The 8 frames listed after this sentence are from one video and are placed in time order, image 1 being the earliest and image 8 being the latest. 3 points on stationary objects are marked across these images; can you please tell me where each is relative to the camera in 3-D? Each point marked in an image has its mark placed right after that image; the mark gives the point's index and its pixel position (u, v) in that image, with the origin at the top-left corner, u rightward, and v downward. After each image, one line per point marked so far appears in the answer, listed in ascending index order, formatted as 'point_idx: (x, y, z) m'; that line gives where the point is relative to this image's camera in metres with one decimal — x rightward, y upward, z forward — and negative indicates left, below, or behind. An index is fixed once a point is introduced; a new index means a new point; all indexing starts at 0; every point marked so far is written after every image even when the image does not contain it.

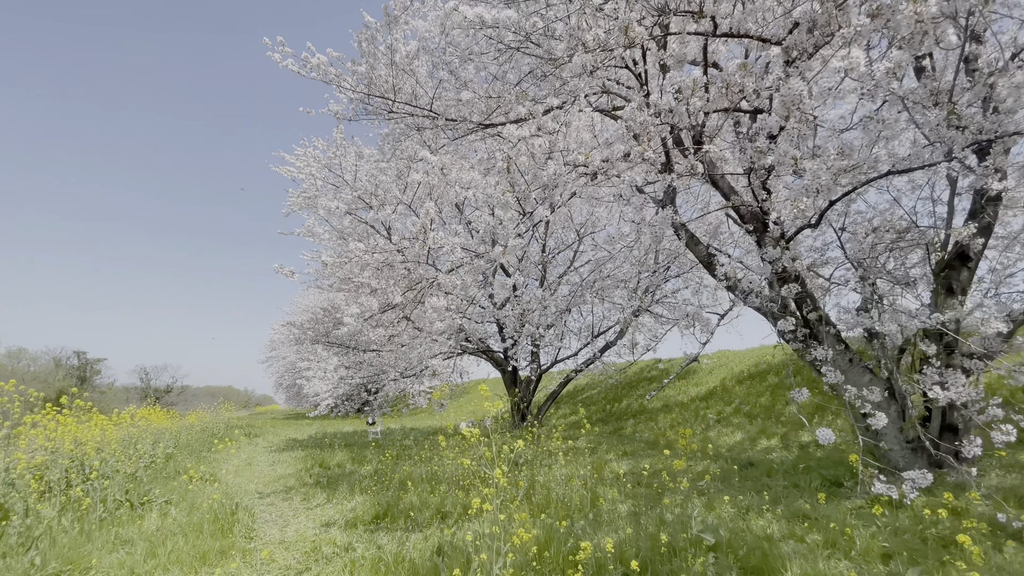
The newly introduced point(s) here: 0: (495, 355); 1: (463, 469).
0: (-0.4, -1.8, +11.8) m
1: (-0.6, -2.2, +5.4) m
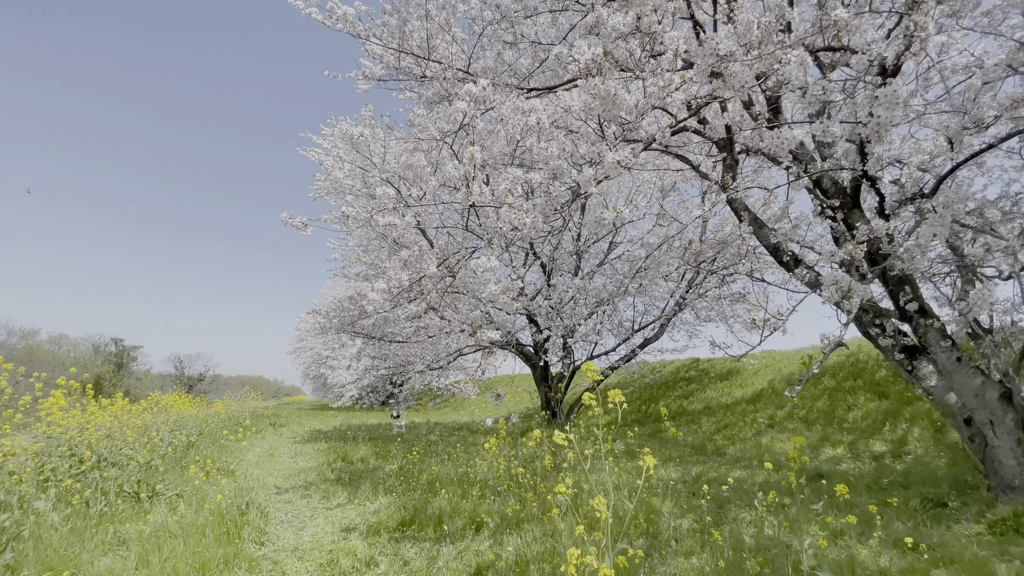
0: (+0.3, -1.6, +11.2) m
1: (-0.2, -2.0, +4.9) m
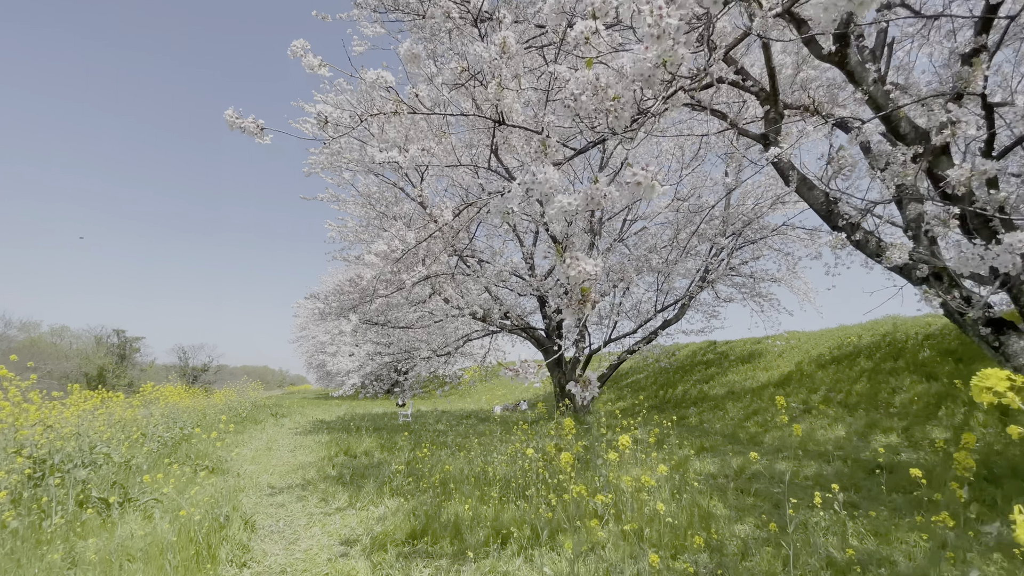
0: (+0.6, -1.1, +10.6) m
1: (+0.1, -1.8, +4.3) m
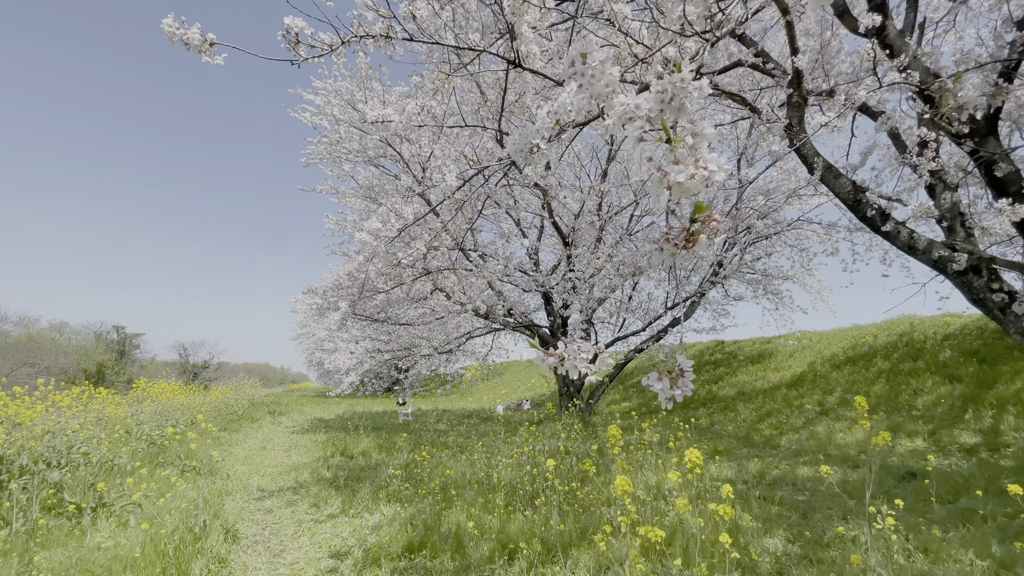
0: (+0.7, -1.0, +10.3) m
1: (+0.1, -1.7, +4.0) m
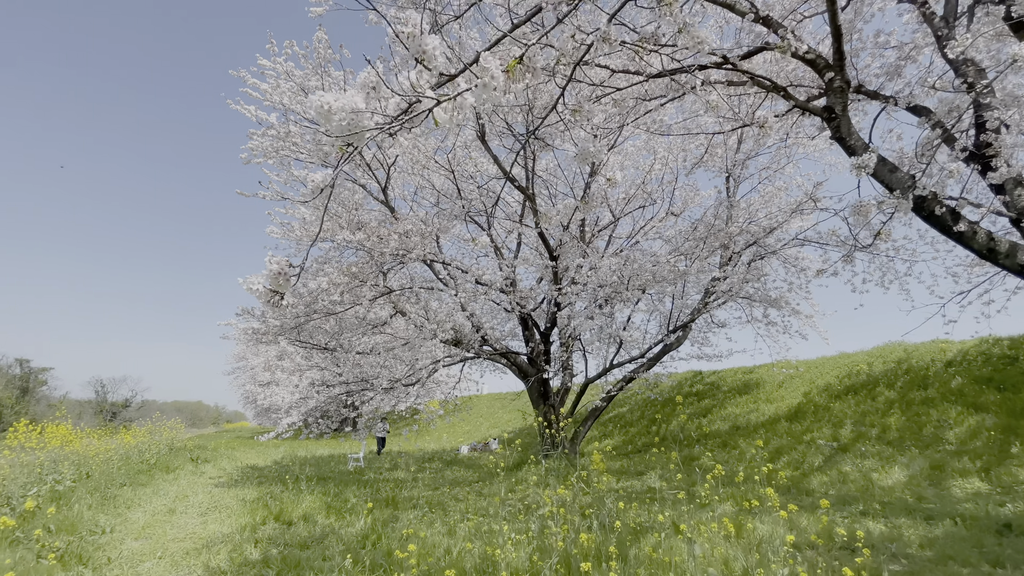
0: (+0.1, -1.5, +9.2) m
1: (+0.2, -1.7, +2.8) m
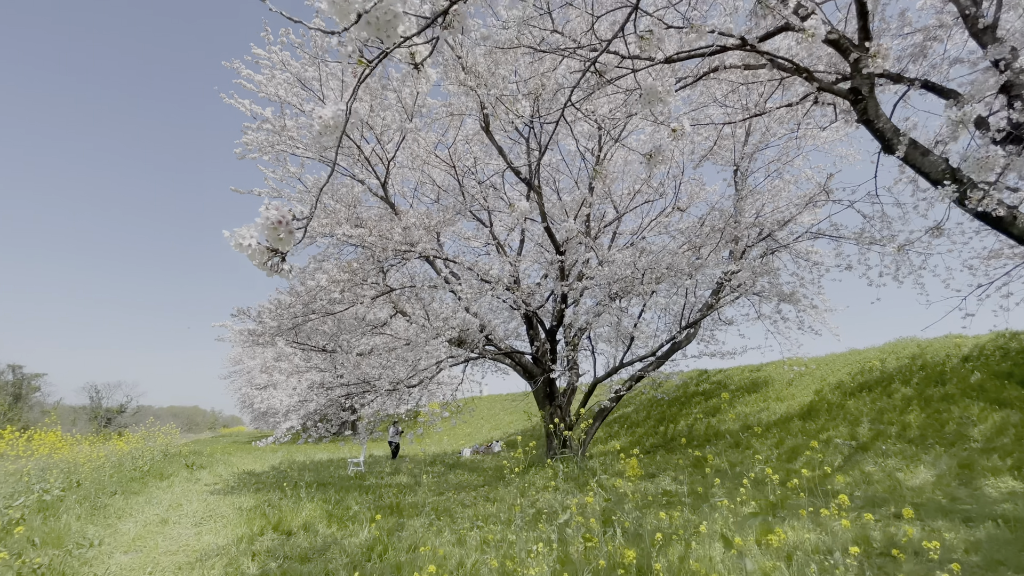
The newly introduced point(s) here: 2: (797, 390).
0: (+0.2, -1.5, +8.9) m
1: (+0.3, -1.6, +2.5) m
2: (+6.0, -2.1, +9.3) m
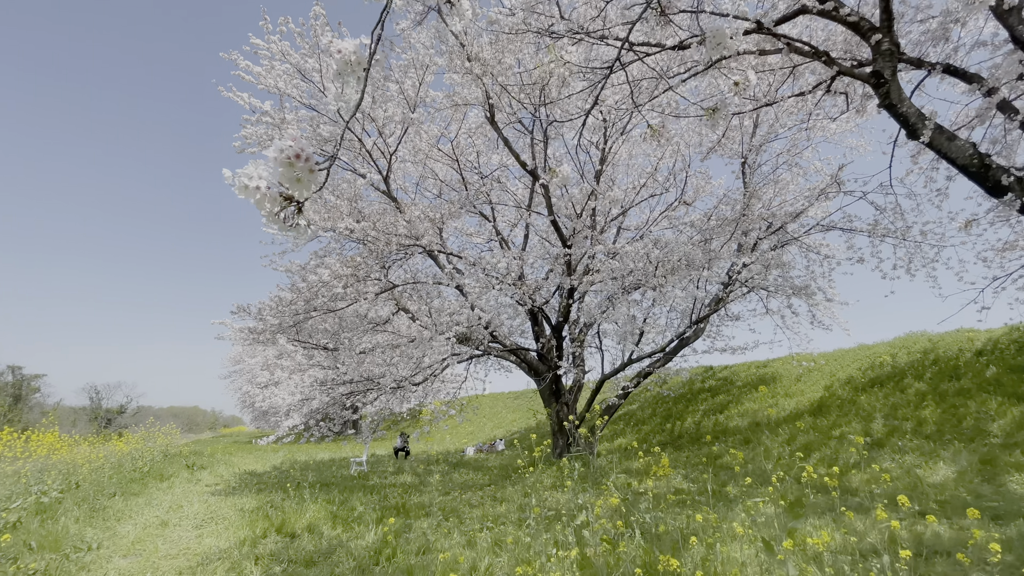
0: (+0.3, -1.4, +8.8) m
1: (+0.5, -1.6, +2.4) m
2: (+6.1, -2.0, +9.2) m
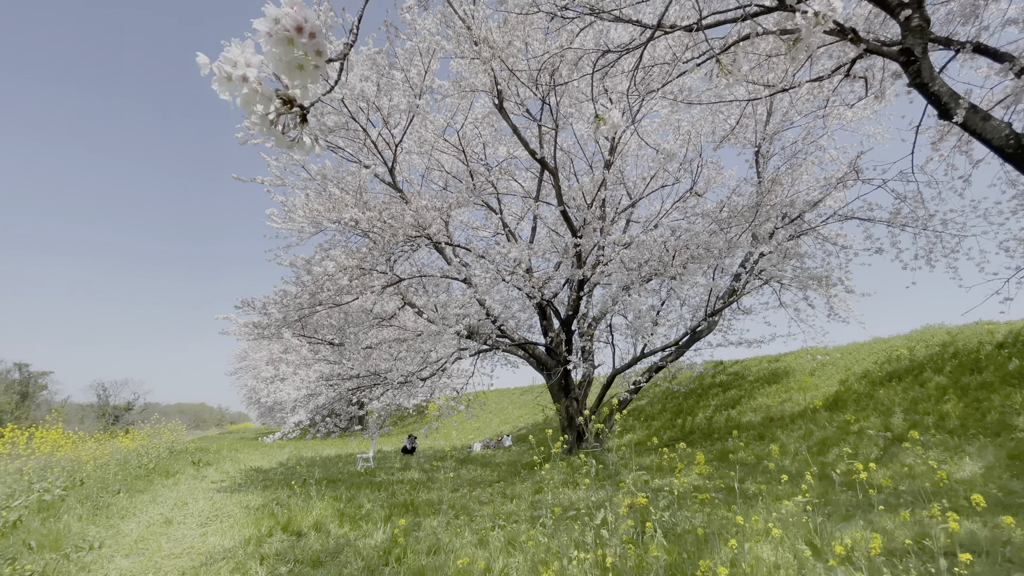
0: (+0.5, -1.2, +8.6) m
1: (+0.6, -1.5, +2.2) m
2: (+6.2, -1.9, +9.0) m
